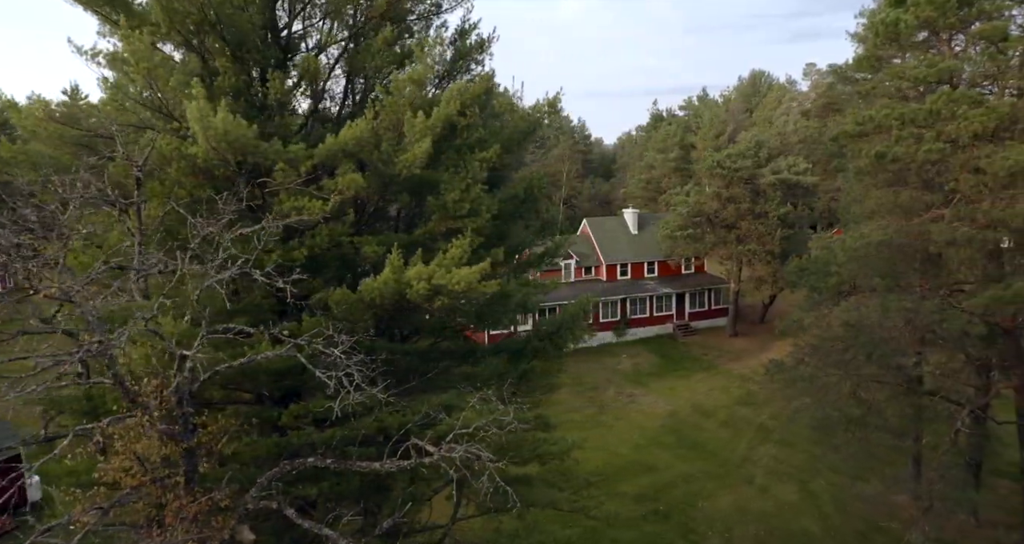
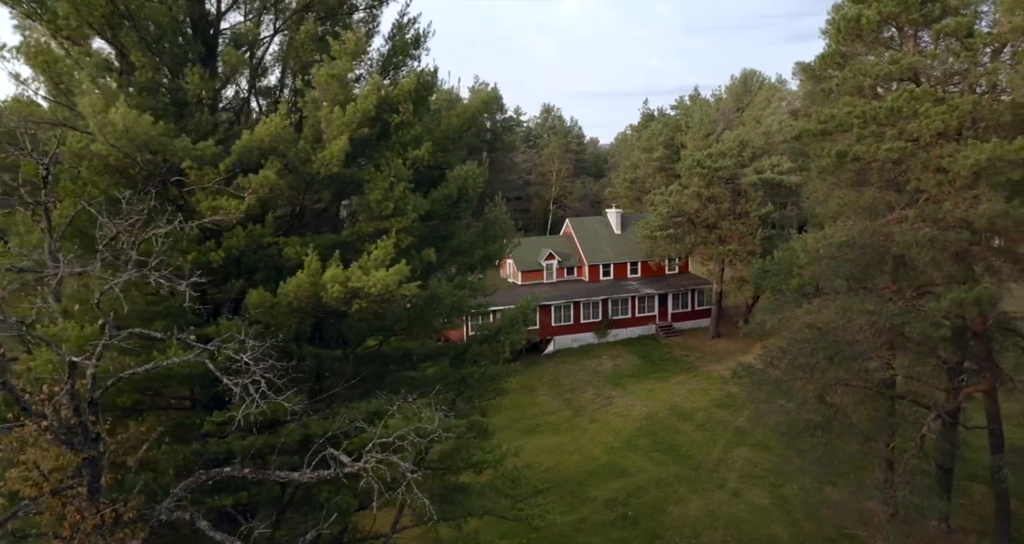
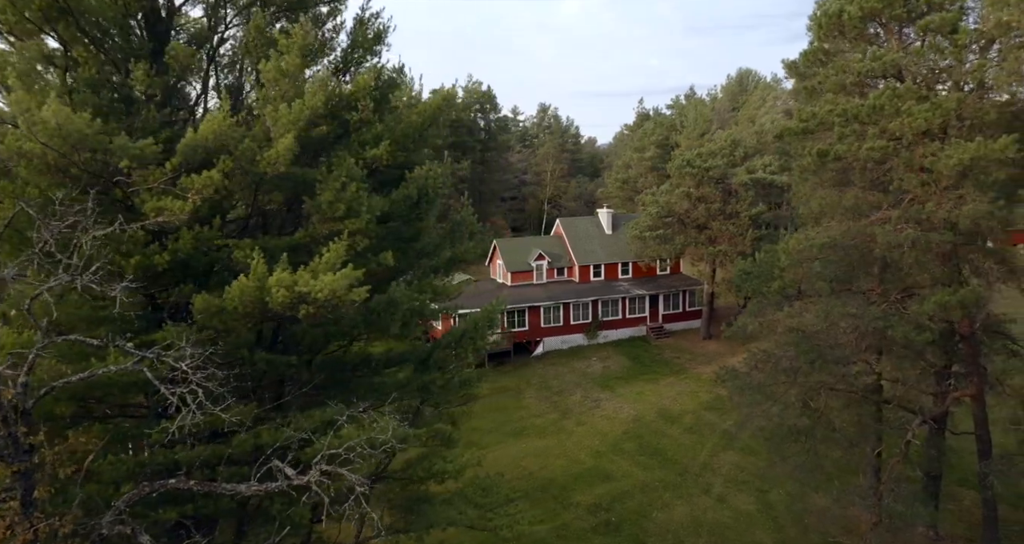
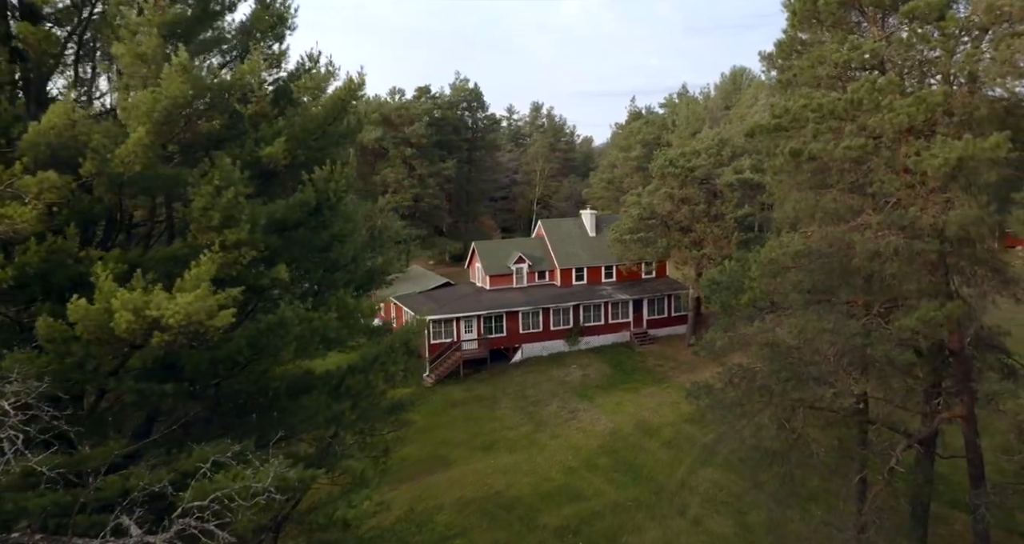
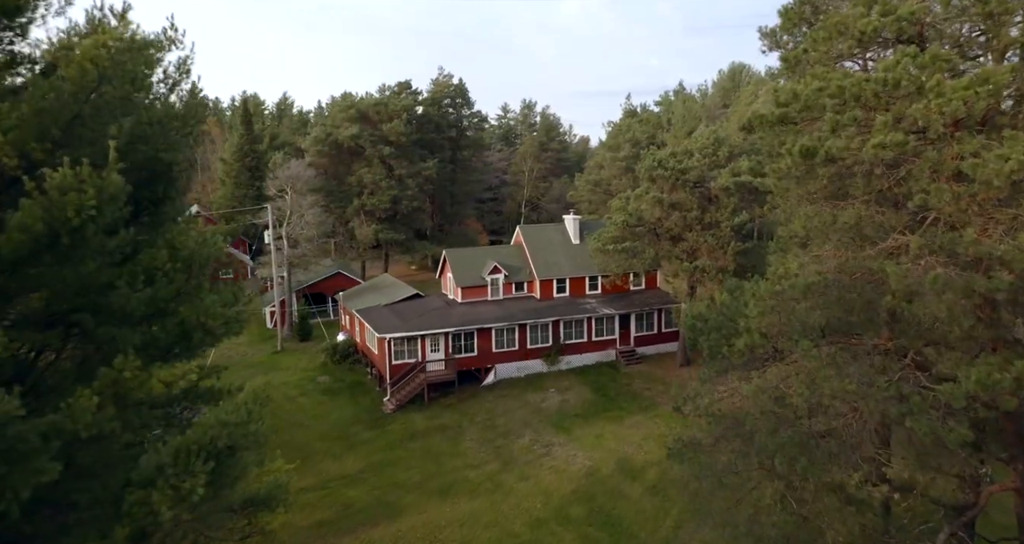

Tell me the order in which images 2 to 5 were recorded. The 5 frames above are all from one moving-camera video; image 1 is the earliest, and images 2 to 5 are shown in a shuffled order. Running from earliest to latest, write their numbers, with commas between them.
2, 3, 4, 5
